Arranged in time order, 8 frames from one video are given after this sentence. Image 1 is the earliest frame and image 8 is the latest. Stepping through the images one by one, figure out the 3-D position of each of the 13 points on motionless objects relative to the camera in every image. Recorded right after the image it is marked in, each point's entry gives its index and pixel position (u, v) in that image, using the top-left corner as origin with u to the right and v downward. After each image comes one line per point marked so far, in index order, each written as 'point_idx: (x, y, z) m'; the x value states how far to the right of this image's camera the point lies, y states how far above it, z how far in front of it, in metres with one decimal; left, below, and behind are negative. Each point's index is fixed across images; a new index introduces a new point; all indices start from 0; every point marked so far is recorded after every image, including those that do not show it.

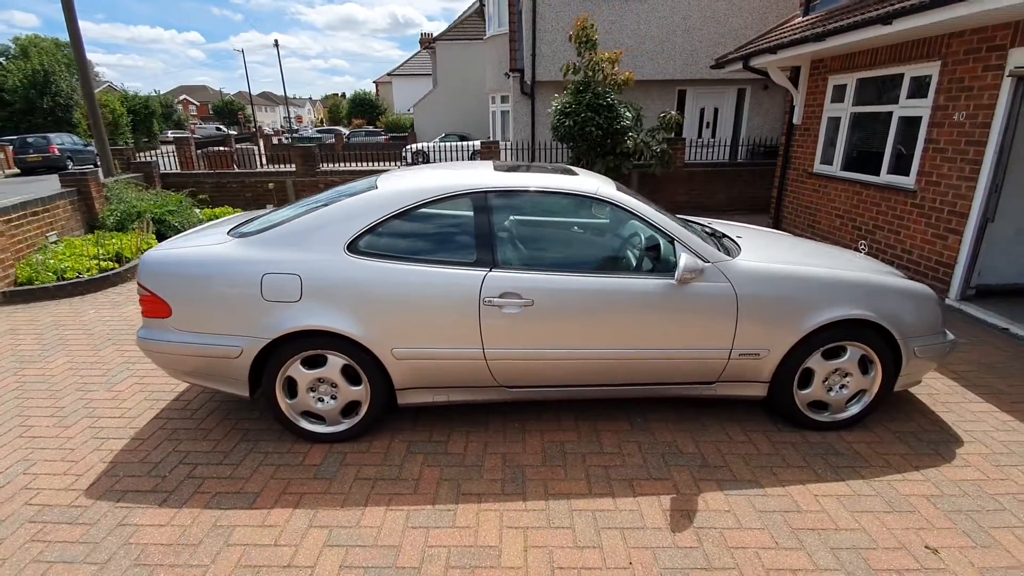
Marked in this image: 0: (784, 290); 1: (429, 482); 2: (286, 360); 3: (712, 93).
0: (+1.5, 0.0, +2.9) m
1: (-0.4, -1.0, +2.7) m
2: (-1.3, -0.4, +2.9) m
3: (+4.4, +4.3, +11.5) m
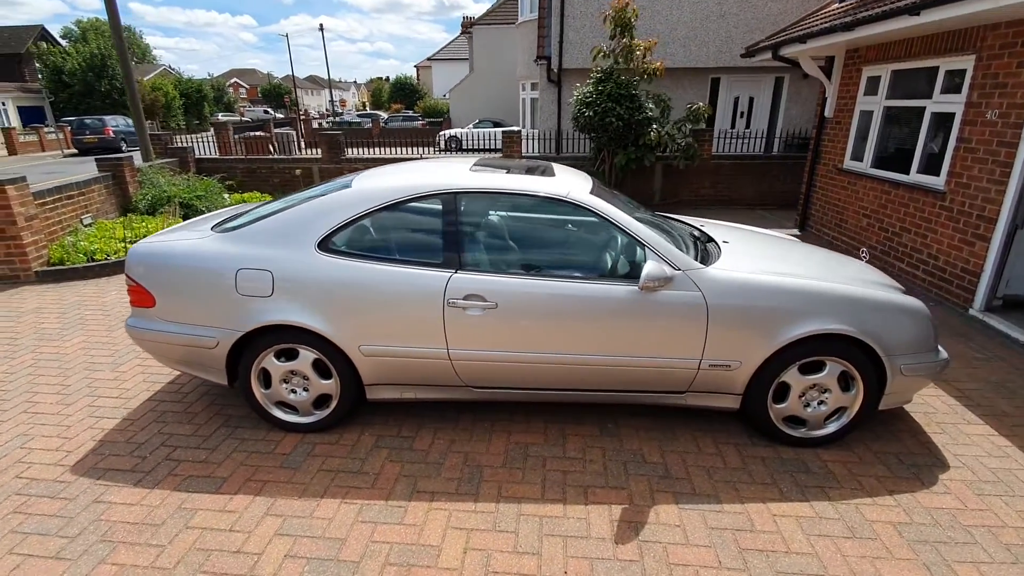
0: (+1.3, -0.1, +2.8) m
1: (-0.7, -1.0, +2.8) m
2: (-1.5, -0.4, +3.0) m
3: (+5.0, +4.4, +11.0) m
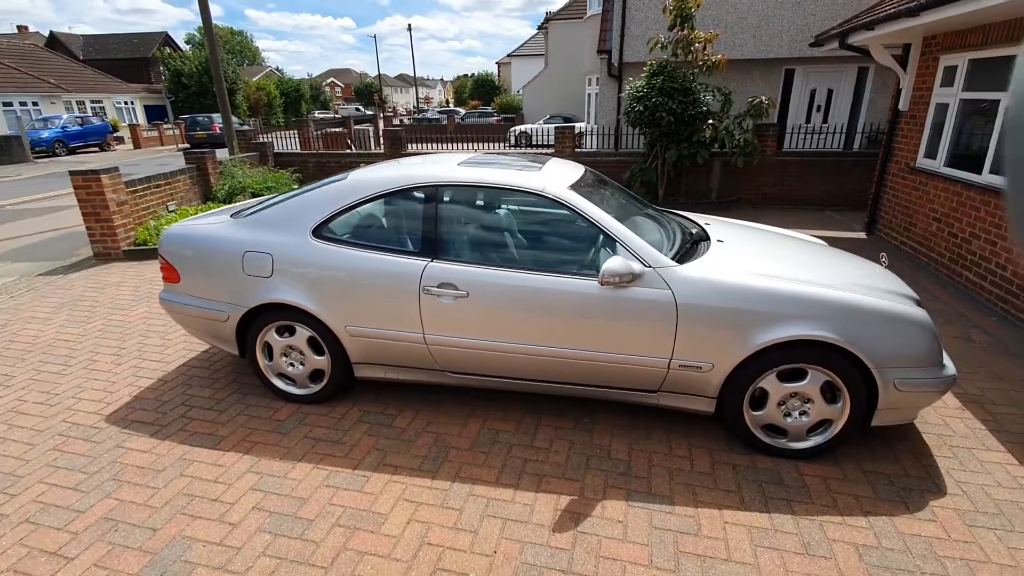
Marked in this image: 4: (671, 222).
0: (+1.1, -0.1, +2.7) m
1: (-0.9, -0.9, +3.0) m
2: (-1.6, -0.3, +3.3) m
3: (+6.2, +4.2, +10.2) m
4: (+1.1, +0.5, +3.6) m
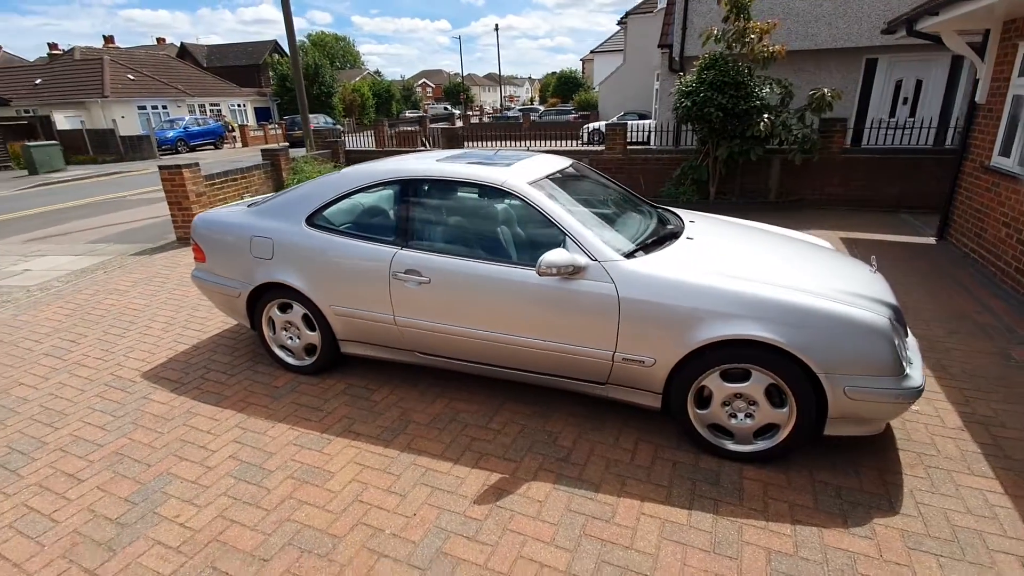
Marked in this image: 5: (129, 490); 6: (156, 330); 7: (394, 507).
0: (+0.8, 0.0, +2.7) m
1: (-1.1, -0.8, +3.3) m
2: (-1.8, -0.1, +3.7) m
3: (+7.2, +4.0, +9.3) m
4: (+0.9, +0.5, +3.6) m
5: (-2.0, -1.1, +2.7) m
6: (-3.1, -0.4, +4.6) m
7: (-0.6, -1.1, +2.6) m
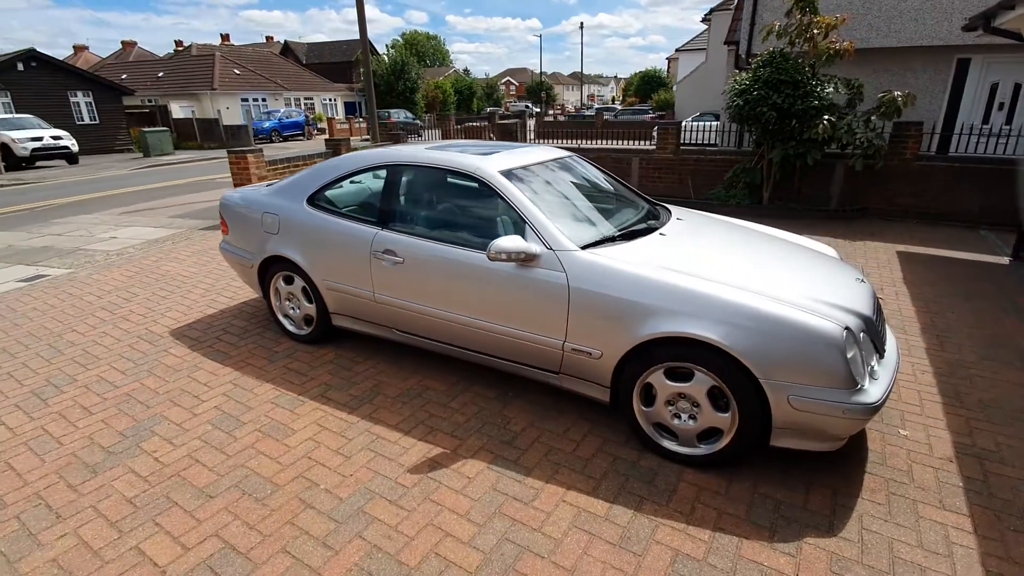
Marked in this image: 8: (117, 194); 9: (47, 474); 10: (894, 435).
0: (+0.6, 0.0, +2.7) m
1: (-1.3, -0.6, +3.6) m
2: (-1.9, +0.1, +4.1) m
3: (+8.0, +3.6, +8.2) m
4: (+0.8, +0.5, +3.6) m
5: (-2.3, -0.8, +3.1) m
6: (-3.1, -0.1, +5.1) m
7: (-0.9, -0.9, +2.8) m
8: (-8.4, +2.0, +11.1) m
9: (-2.4, -1.0, +2.7) m
10: (+2.2, -0.8, +3.0) m
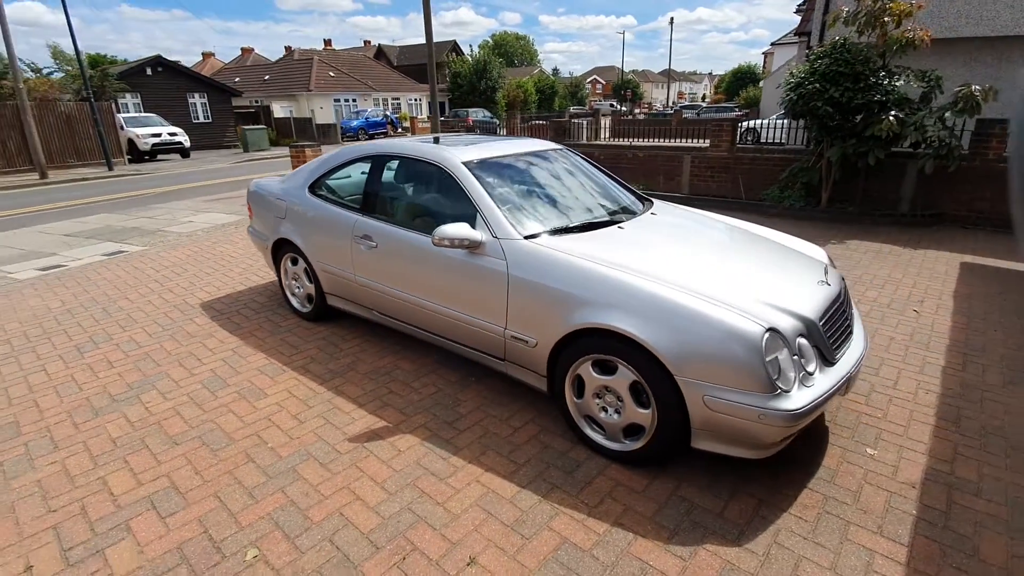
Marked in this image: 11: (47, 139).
0: (+0.2, 0.0, +2.7) m
1: (-1.6, -0.5, +3.9) m
2: (-2.0, +0.3, +4.5) m
3: (+8.7, +3.3, +7.0) m
4: (+0.6, +0.6, +3.5) m
5: (-2.6, -0.6, +3.6) m
6: (-3.0, +0.2, +5.6) m
7: (-1.3, -0.8, +3.0) m
8: (-7.2, +2.5, +12.4) m
9: (-2.8, -0.8, +3.2) m
10: (+1.8, -0.9, +2.7) m
11: (-13.3, +4.3, +14.8) m
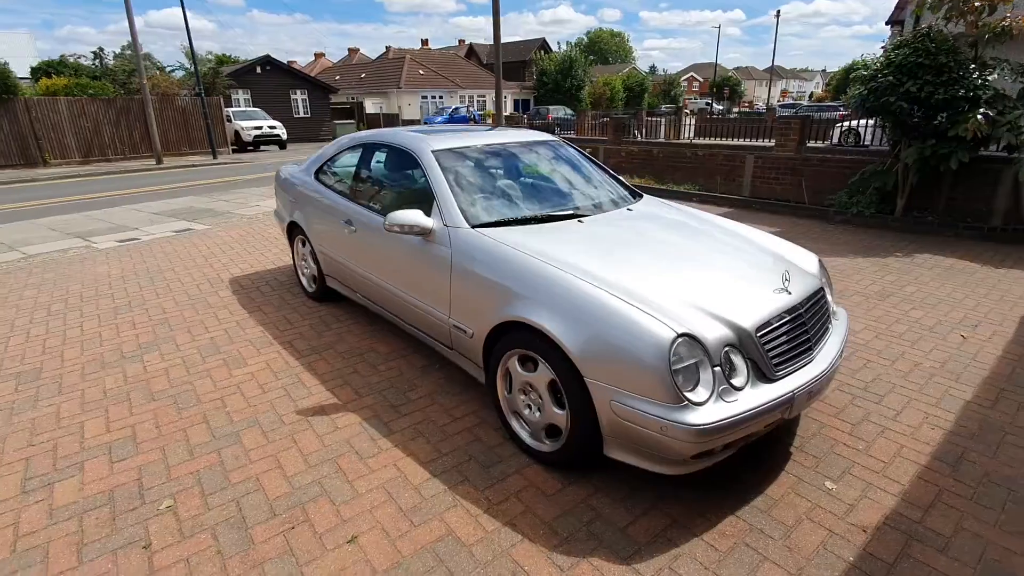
0: (-0.1, +0.1, +2.7) m
1: (-1.7, -0.3, +4.1) m
2: (-2.0, +0.4, +4.7) m
3: (+9.1, +2.7, +5.5) m
4: (+0.5, +0.6, +3.4) m
5: (-2.8, -0.4, +4.0) m
6: (-2.8, +0.4, +6.1) m
7: (-1.6, -0.7, +3.2) m
8: (-5.7, +3.0, +13.4) m
9: (-3.0, -0.5, +3.6) m
10: (+1.4, -0.9, +2.4) m
11: (-11.1, +5.1, +16.8) m
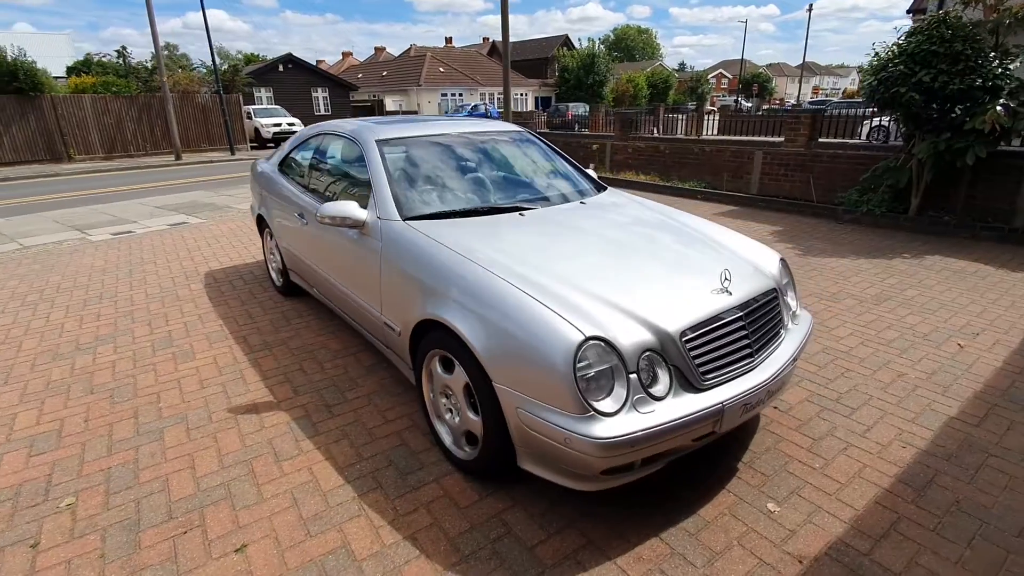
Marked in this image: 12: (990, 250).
0: (-0.5, +0.1, +2.5) m
1: (-2.0, -0.3, +4.0) m
2: (-2.2, +0.5, +4.7) m
3: (+8.9, +2.6, +4.9) m
4: (+0.2, +0.6, +3.2) m
5: (-3.1, -0.3, +4.0) m
6: (-3.0, +0.5, +6.1) m
7: (-1.9, -0.6, +3.1) m
8: (-5.5, +3.1, +13.5) m
9: (-3.3, -0.5, +3.6) m
10: (+1.0, -0.9, +2.2) m
11: (-10.7, +5.3, +17.2) m
12: (+5.1, +0.4, +5.5) m
